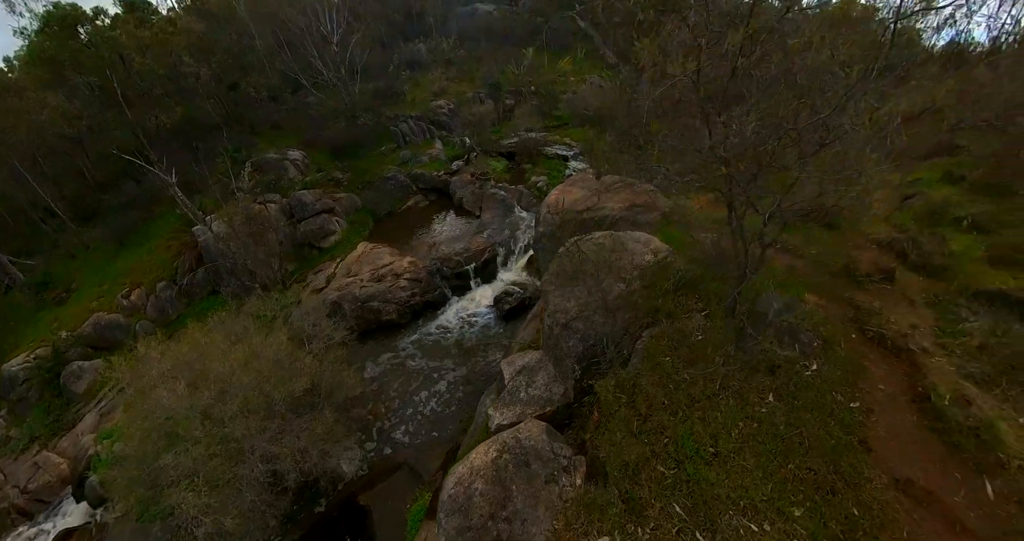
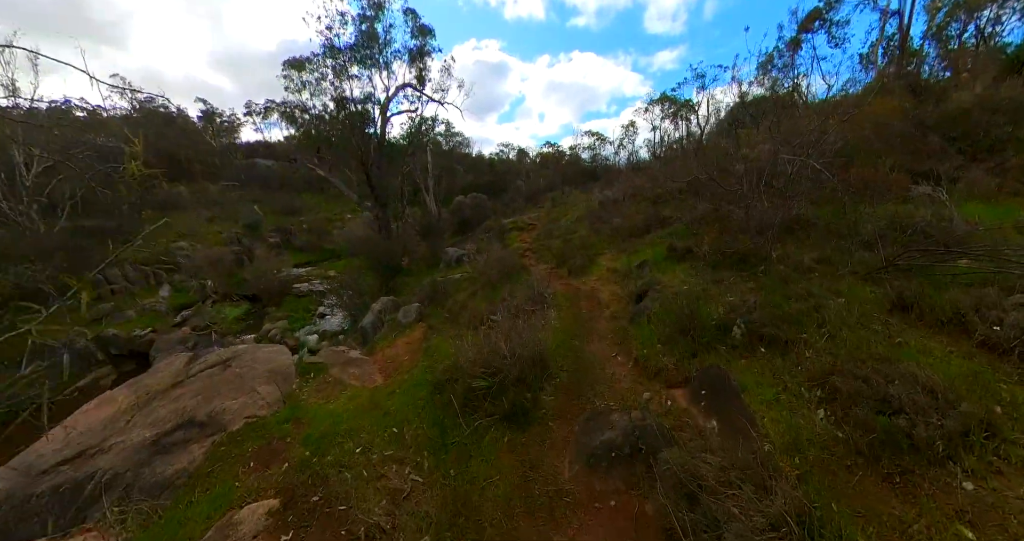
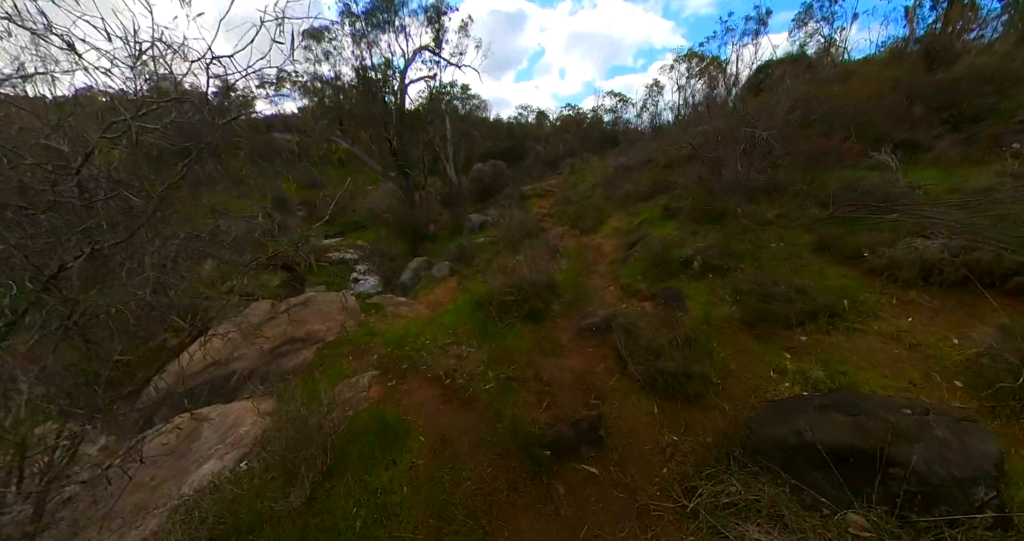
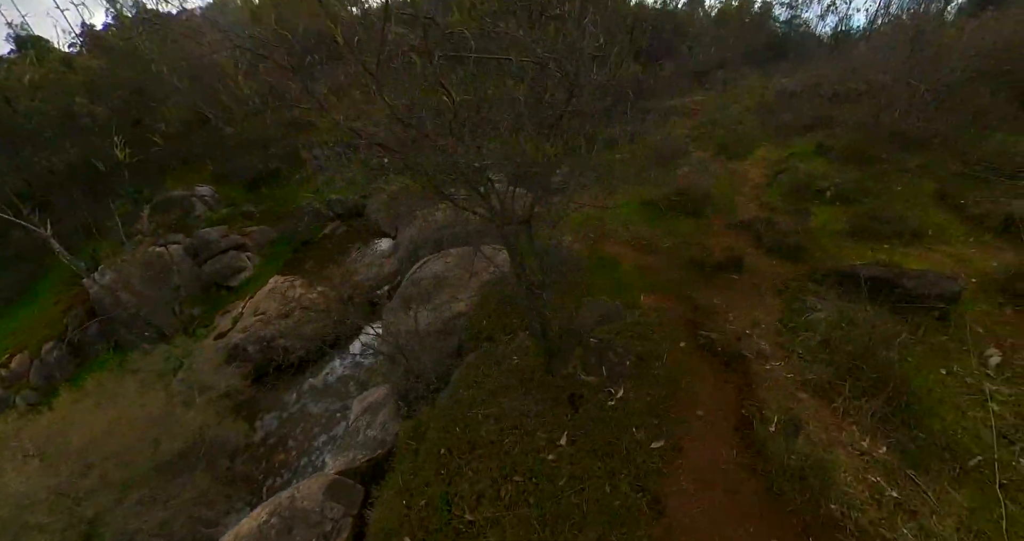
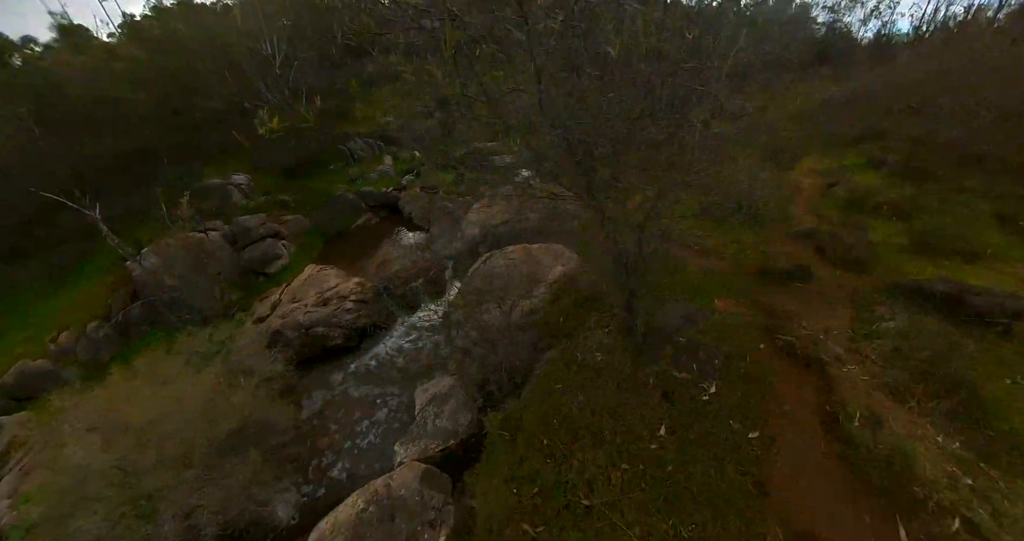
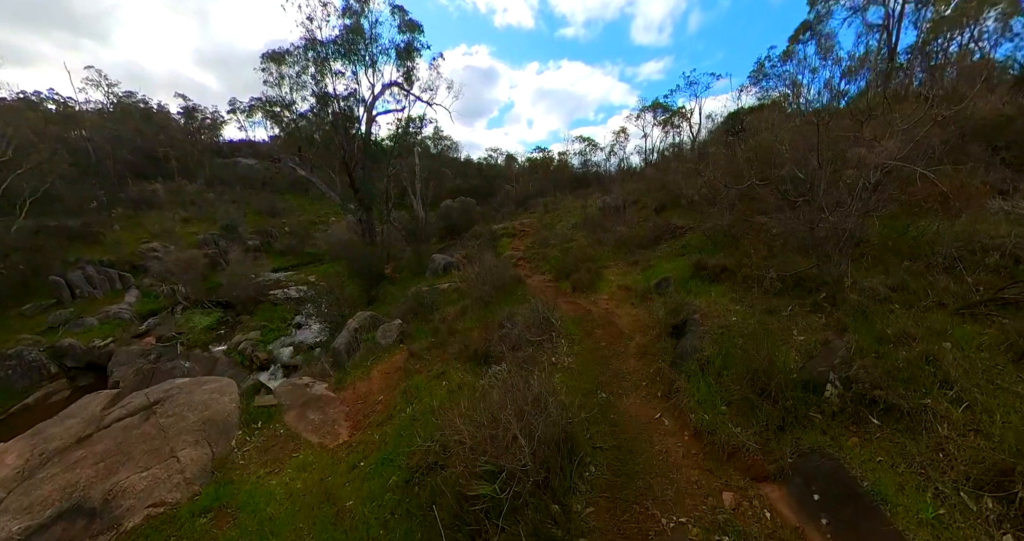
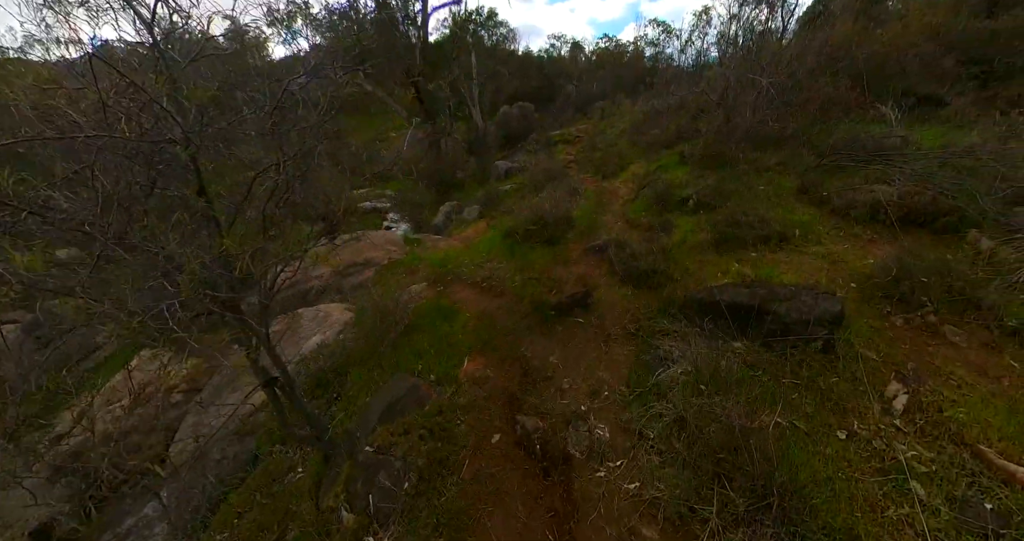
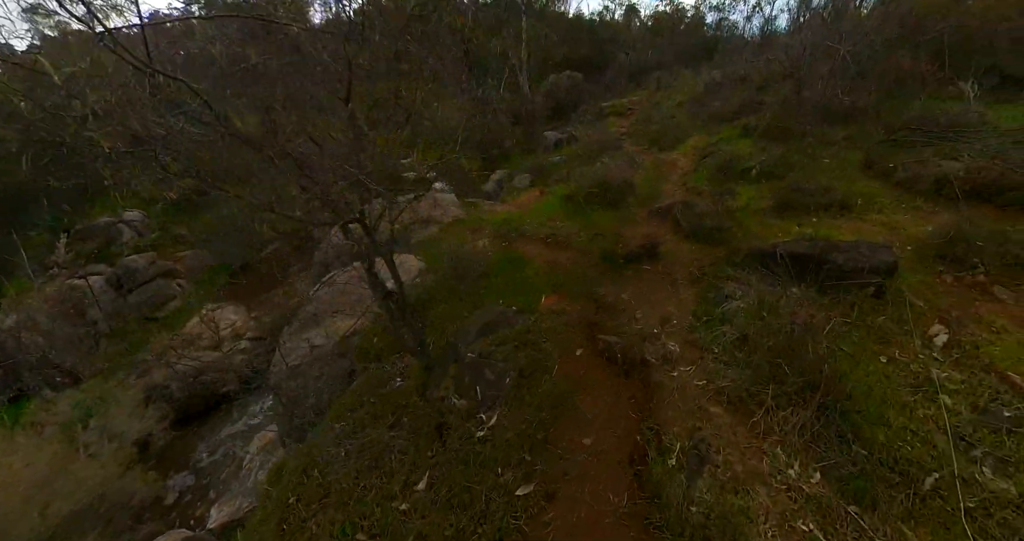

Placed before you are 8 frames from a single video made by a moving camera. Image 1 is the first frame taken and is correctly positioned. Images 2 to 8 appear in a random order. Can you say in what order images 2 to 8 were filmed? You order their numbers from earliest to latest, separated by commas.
5, 4, 8, 7, 3, 2, 6
